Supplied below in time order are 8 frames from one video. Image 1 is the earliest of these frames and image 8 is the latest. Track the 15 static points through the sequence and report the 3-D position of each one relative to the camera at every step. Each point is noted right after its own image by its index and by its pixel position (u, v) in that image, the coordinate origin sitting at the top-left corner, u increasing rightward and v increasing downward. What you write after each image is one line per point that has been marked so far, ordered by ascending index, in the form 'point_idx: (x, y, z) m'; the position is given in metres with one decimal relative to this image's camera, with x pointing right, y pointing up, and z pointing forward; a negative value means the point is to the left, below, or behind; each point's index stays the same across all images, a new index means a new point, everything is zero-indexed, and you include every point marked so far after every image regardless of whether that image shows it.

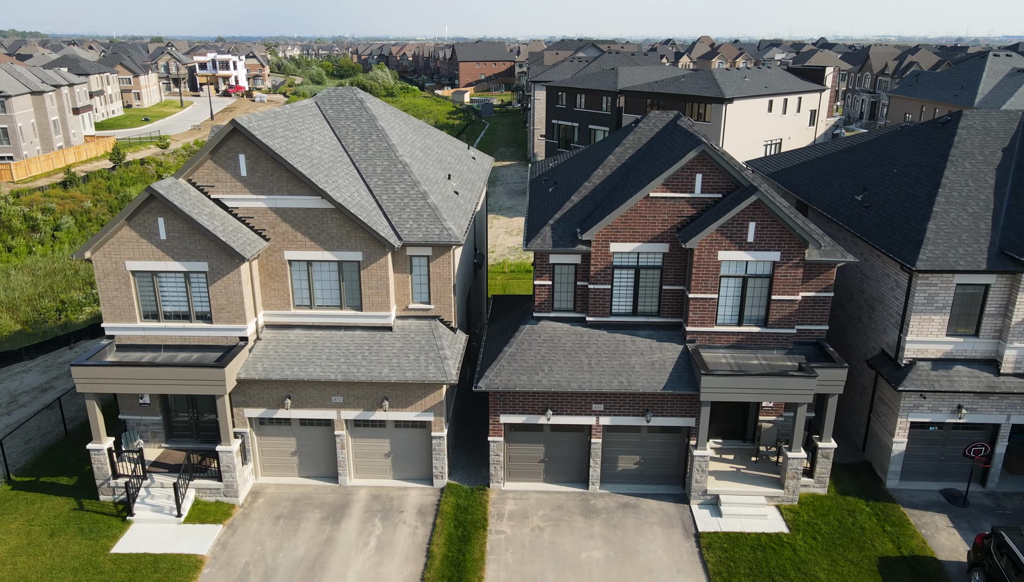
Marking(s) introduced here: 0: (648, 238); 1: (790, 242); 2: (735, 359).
0: (+3.8, +1.5, +20.0) m
1: (+7.5, +1.3, +19.1) m
2: (+6.2, -1.9, +19.8) m
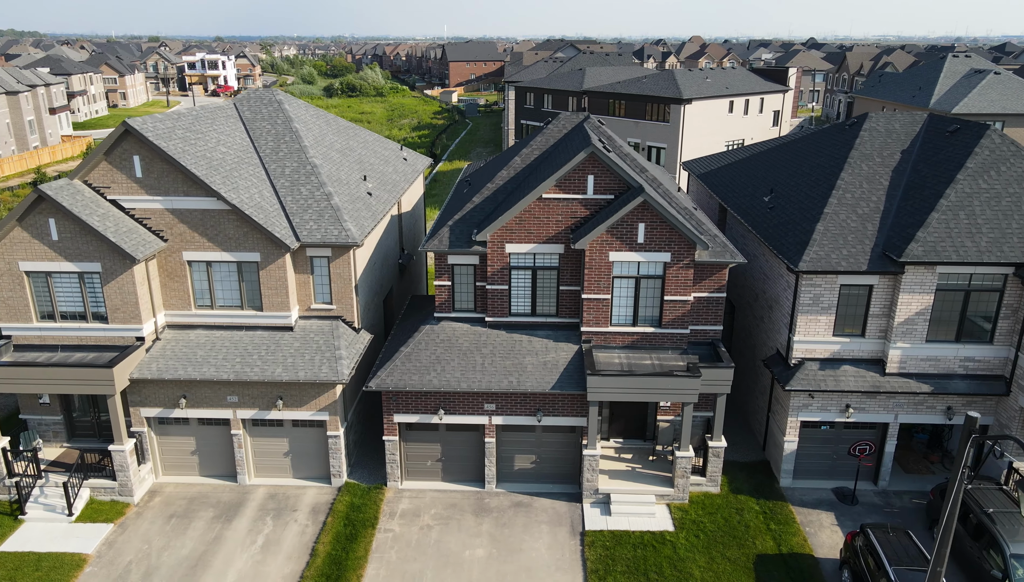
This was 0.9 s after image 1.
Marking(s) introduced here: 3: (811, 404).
0: (+0.9, +1.5, +20.1) m
1: (+4.6, +1.3, +19.3) m
2: (+3.2, -1.9, +20.0) m
3: (+8.2, -3.1, +19.6) m
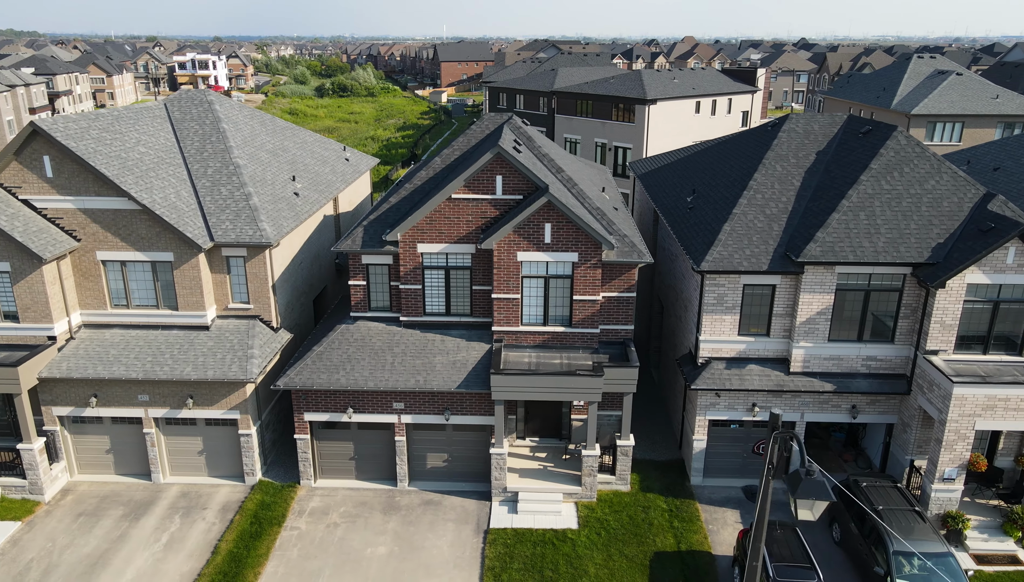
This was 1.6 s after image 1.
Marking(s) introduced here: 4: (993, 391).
0: (-1.6, +1.5, +20.3) m
1: (+2.0, +1.3, +19.5) m
2: (+0.7, -1.9, +20.1) m
3: (+5.7, -3.1, +19.7) m
4: (+11.5, -2.4, +17.1) m
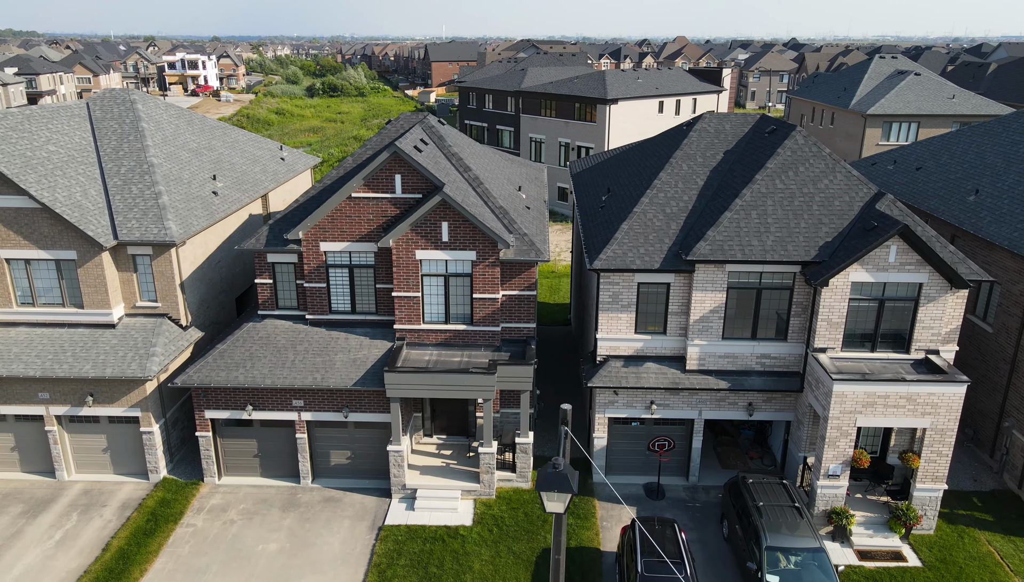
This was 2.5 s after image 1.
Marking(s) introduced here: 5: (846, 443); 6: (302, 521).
0: (-4.5, +1.5, +20.4) m
1: (-0.8, +1.4, +19.6) m
2: (-2.1, -1.8, +20.2) m
3: (+2.9, -3.1, +19.9) m
4: (+8.7, -2.3, +17.3) m
5: (+8.3, -3.8, +17.8) m
6: (-5.7, -6.2, +19.3) m
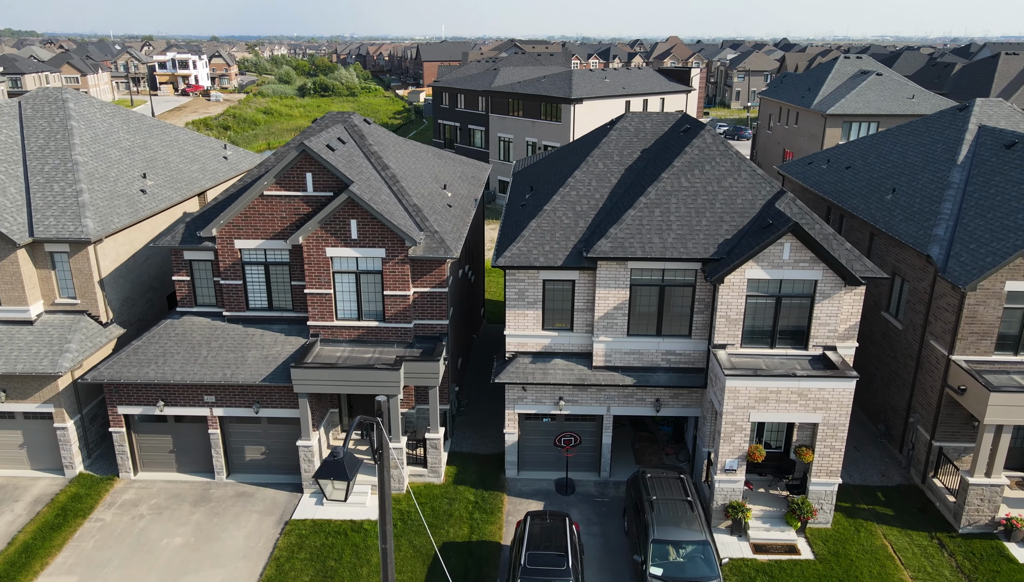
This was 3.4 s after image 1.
0: (-7.0, +1.6, +20.6) m
1: (-3.3, +1.5, +19.8) m
2: (-4.6, -1.8, +20.4) m
3: (+0.4, -3.0, +20.1) m
4: (+6.2, -2.3, +17.5) m
5: (+5.8, -3.7, +18.0) m
6: (-8.2, -6.1, +19.5) m
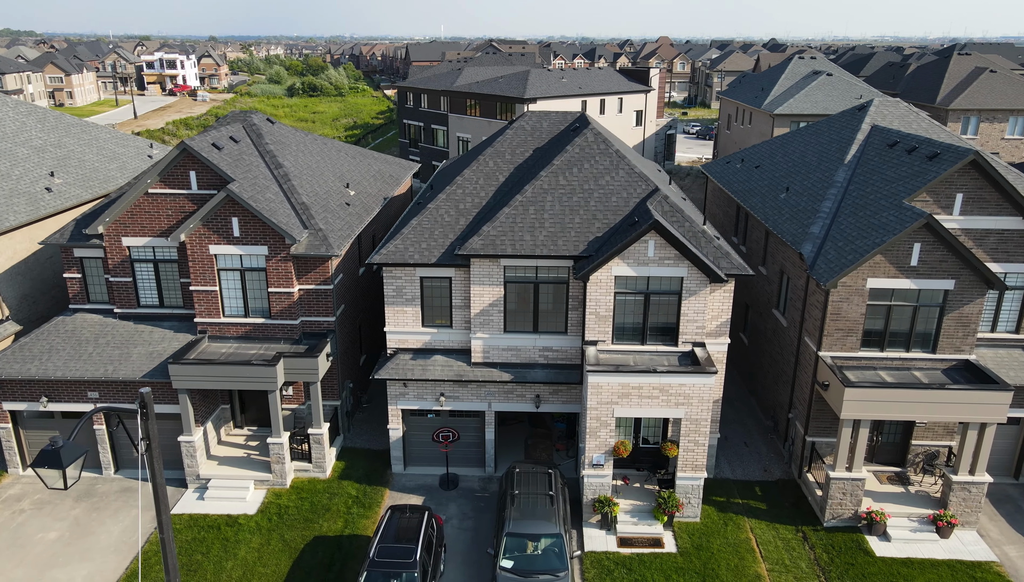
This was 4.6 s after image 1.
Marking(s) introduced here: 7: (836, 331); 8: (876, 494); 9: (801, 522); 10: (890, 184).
0: (-10.4, +1.7, +20.8) m
1: (-6.7, +1.5, +20.0) m
2: (-8.0, -1.7, +20.6) m
3: (-3.0, -2.9, +20.3) m
4: (+2.8, -2.2, +17.7) m
5: (+2.4, -3.6, +18.2) m
6: (-11.6, -6.1, +19.6) m
7: (+8.5, -1.1, +18.8) m
8: (+9.8, -5.5, +19.2) m
9: (+7.7, -6.1, +18.9) m
10: (+10.5, +3.0, +19.9) m
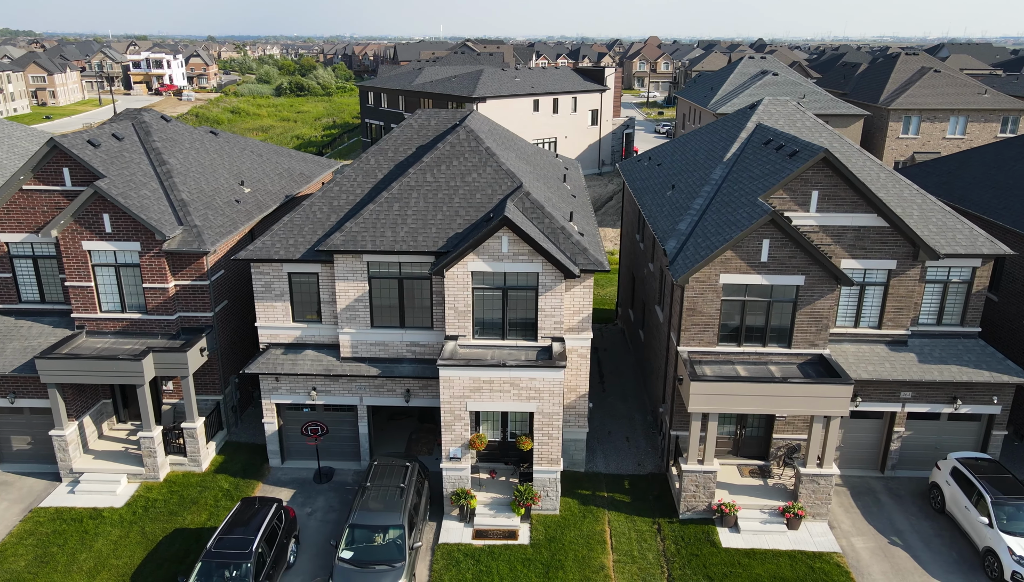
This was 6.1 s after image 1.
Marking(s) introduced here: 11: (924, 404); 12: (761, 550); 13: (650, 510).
0: (-14.1, +1.8, +21.0) m
1: (-10.4, +1.7, +20.2) m
2: (-11.7, -1.6, +20.8) m
3: (-6.7, -2.8, +20.5) m
4: (-0.9, -2.1, +18.0) m
5: (-1.3, -3.5, +18.5) m
6: (-15.3, -5.9, +19.8) m
7: (+4.8, -0.9, +19.0) m
8: (+6.0, -5.3, +19.4) m
9: (+4.0, -6.0, +19.2) m
10: (+6.8, +3.1, +20.1) m
11: (+11.4, -3.1, +19.8) m
12: (+6.2, -6.4, +17.6) m
13: (+3.7, -6.0, +19.4) m
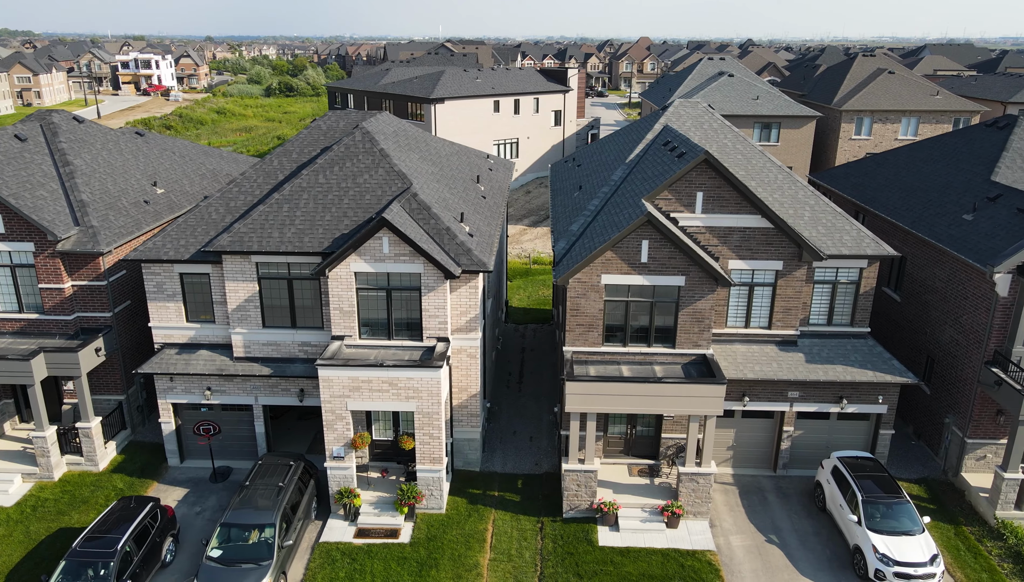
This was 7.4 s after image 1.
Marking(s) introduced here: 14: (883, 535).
0: (-17.2, +1.8, +21.0) m
1: (-13.5, +1.6, +20.3) m
2: (-14.8, -1.6, +20.9) m
3: (-9.8, -2.8, +20.6) m
4: (-4.0, -2.1, +18.1) m
5: (-4.4, -3.5, +18.6) m
6: (-18.4, -5.9, +19.9) m
7: (+1.7, -0.9, +19.2) m
8: (+3.0, -5.4, +19.6) m
9: (+0.9, -6.0, +19.3) m
10: (+3.7, +3.1, +20.3) m
11: (+8.4, -3.2, +19.9) m
12: (+3.1, -6.4, +17.8) m
13: (+0.7, -6.0, +19.6) m
14: (+8.7, -5.7, +16.8) m
